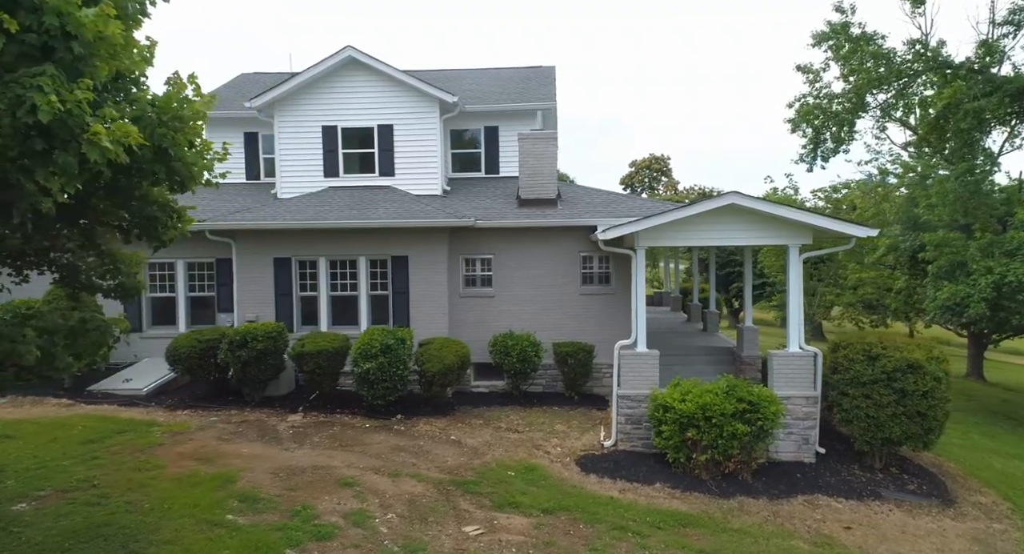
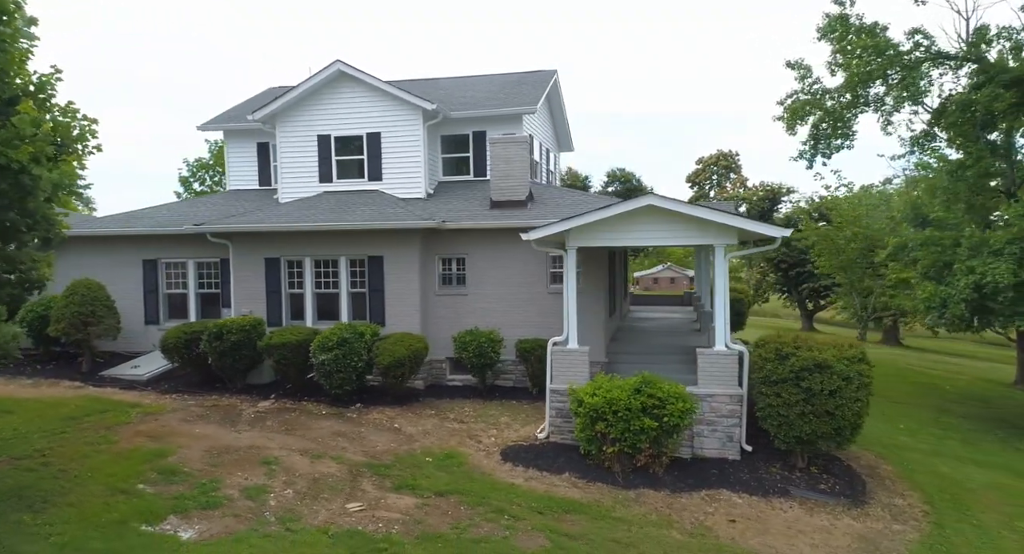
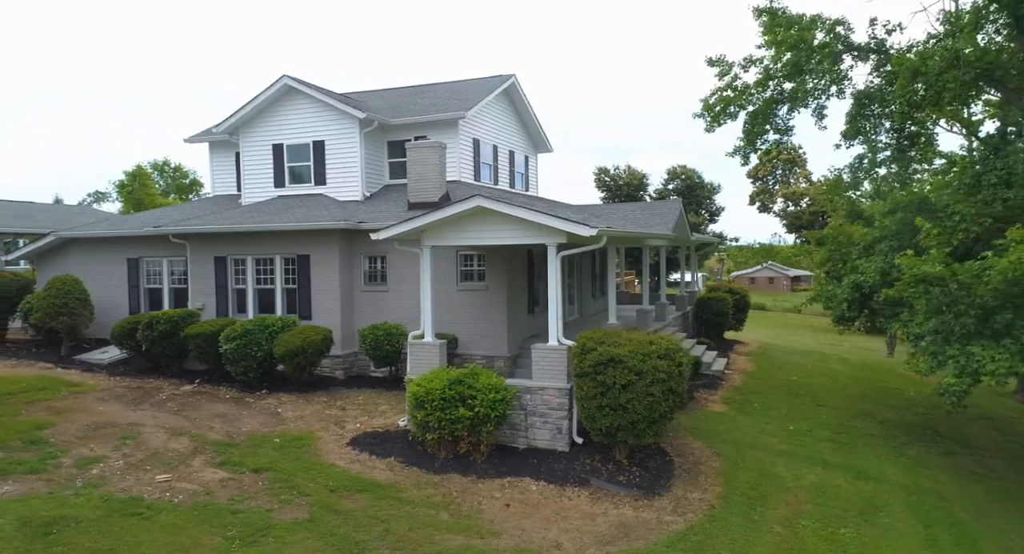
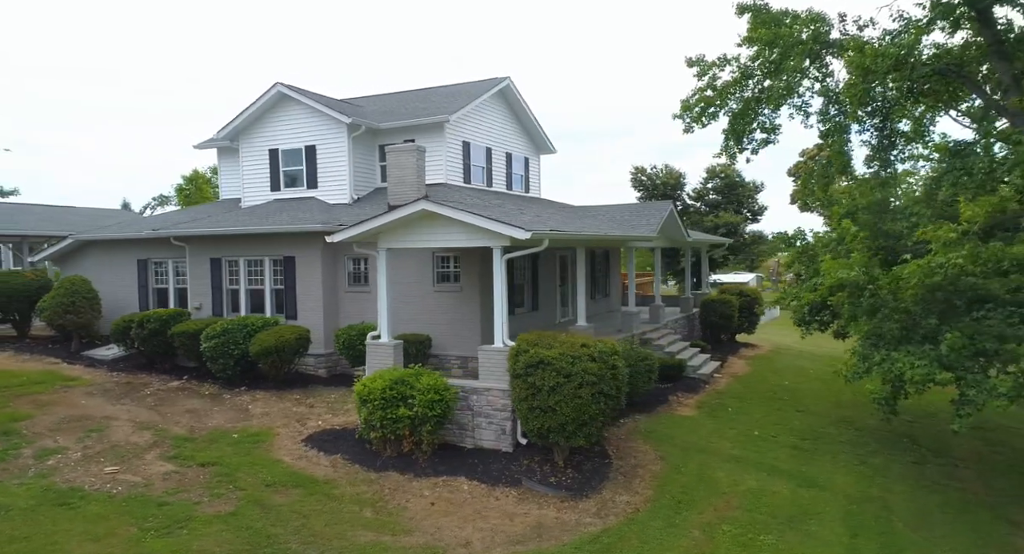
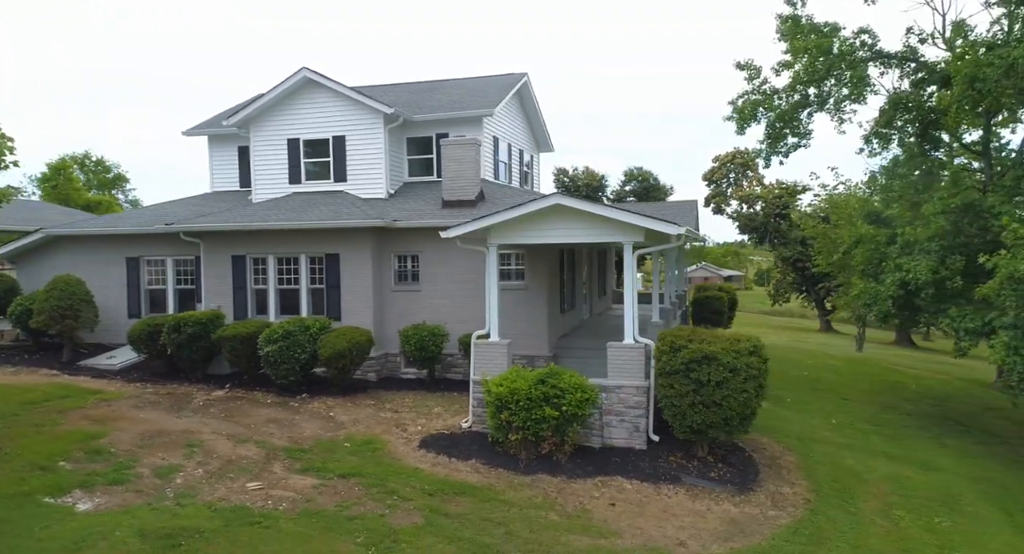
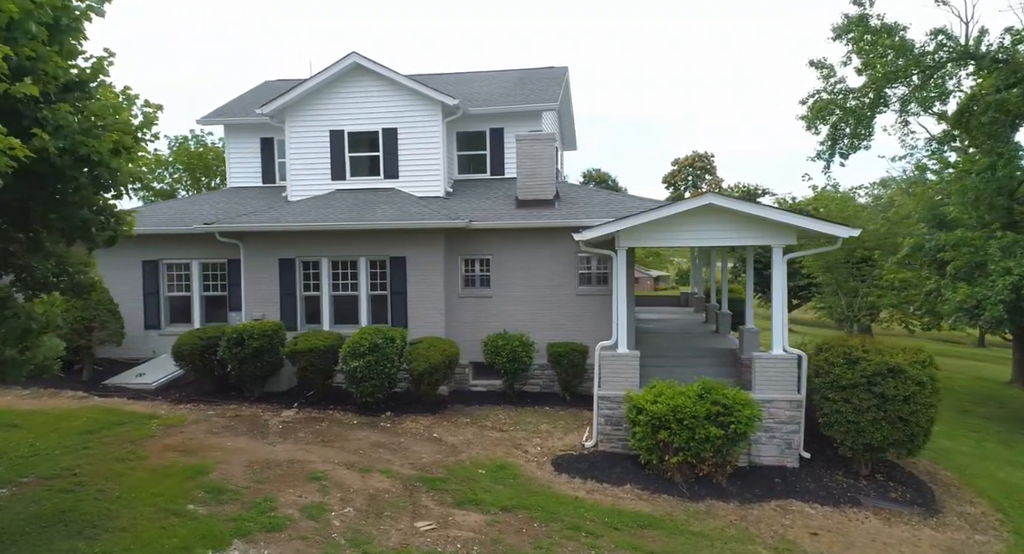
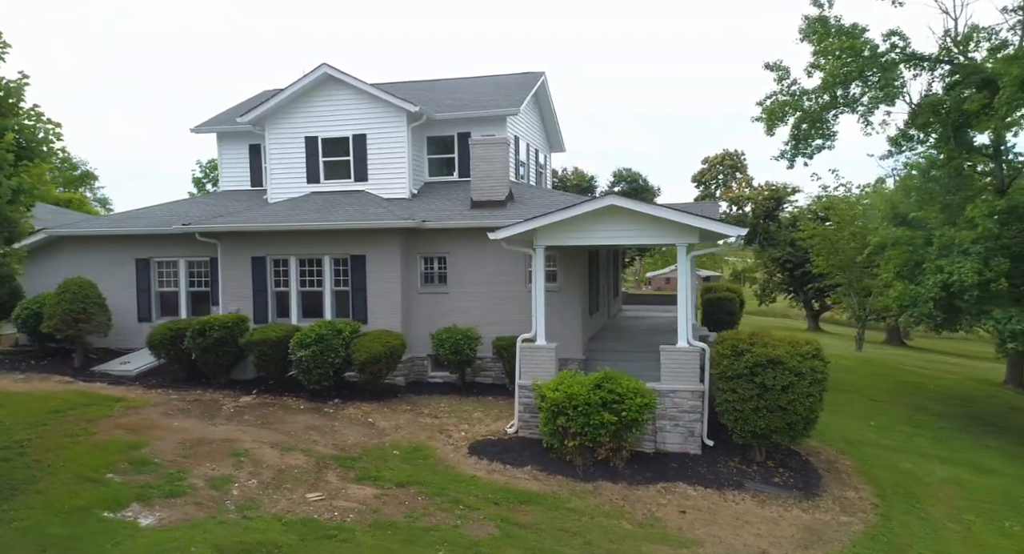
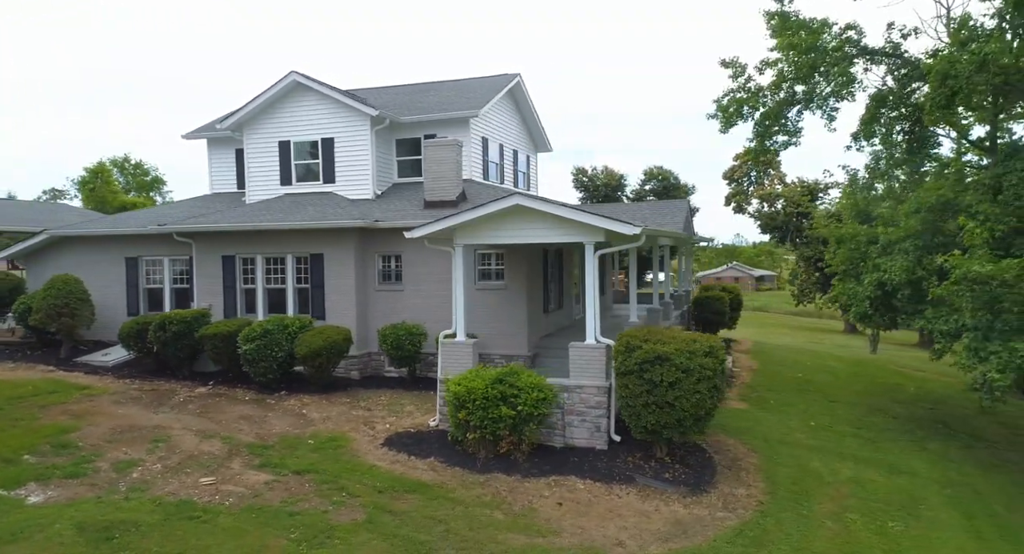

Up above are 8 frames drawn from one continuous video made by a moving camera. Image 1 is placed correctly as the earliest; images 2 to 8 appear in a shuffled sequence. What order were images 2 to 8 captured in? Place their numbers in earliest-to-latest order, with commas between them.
6, 2, 7, 5, 8, 3, 4
